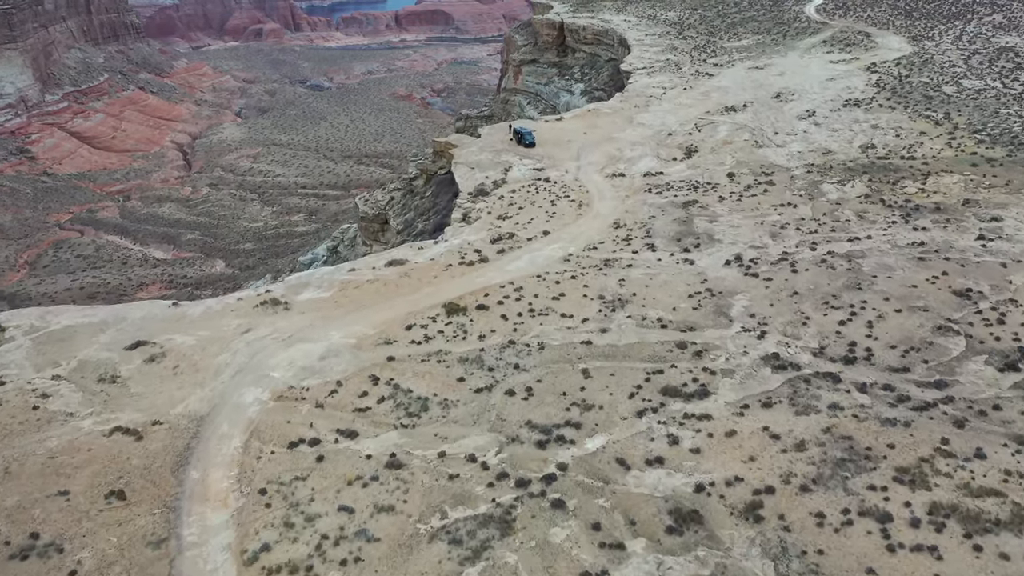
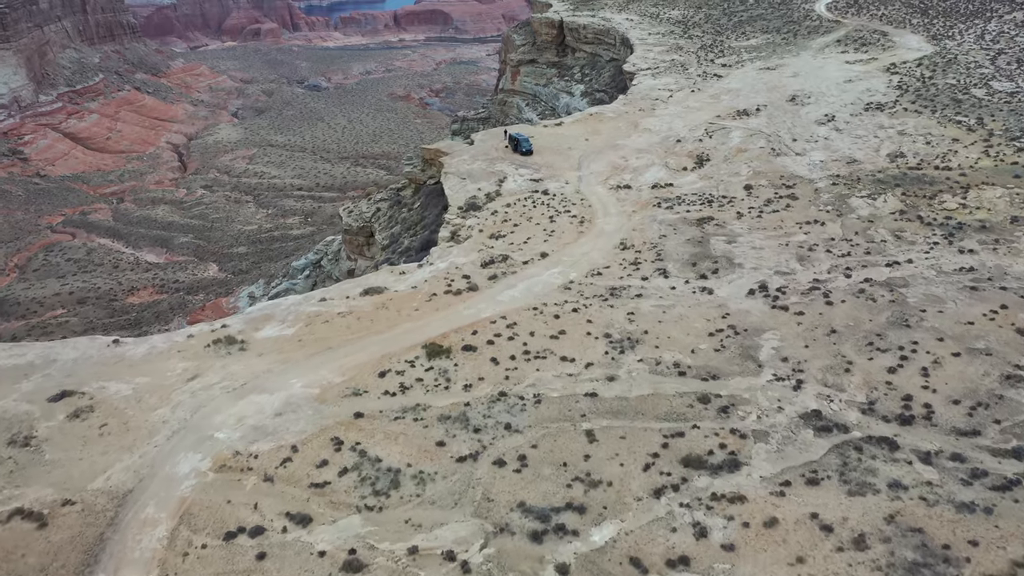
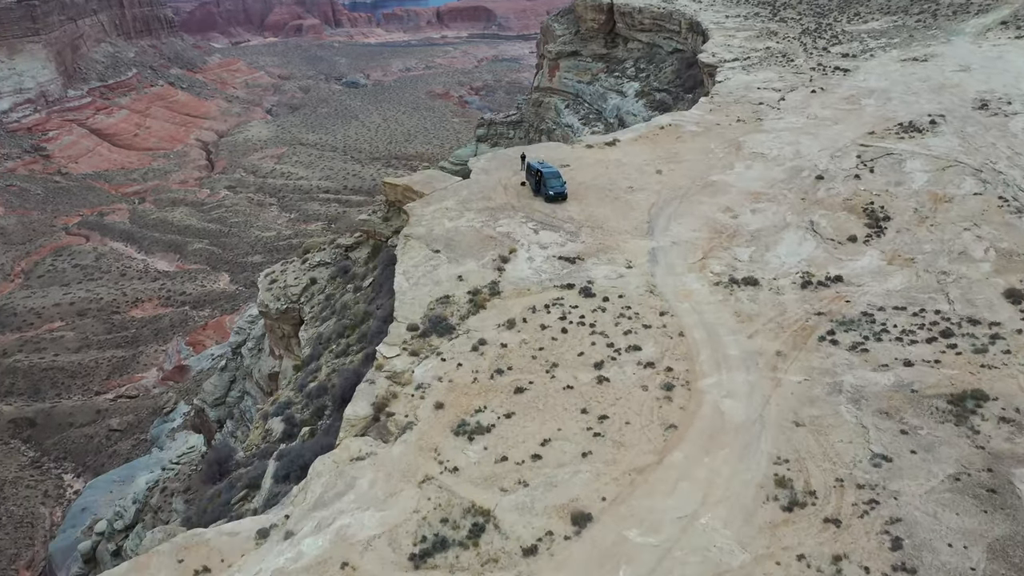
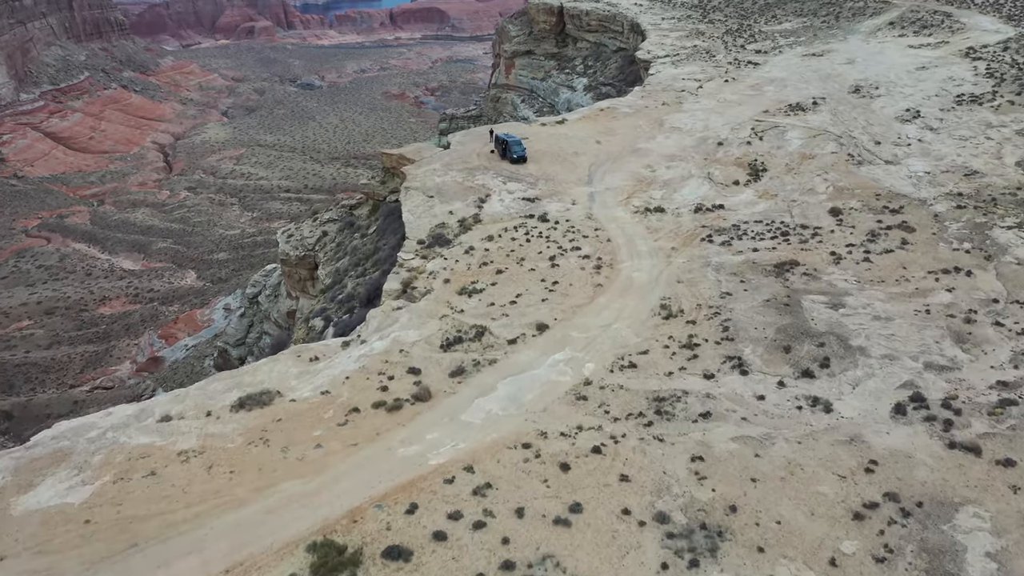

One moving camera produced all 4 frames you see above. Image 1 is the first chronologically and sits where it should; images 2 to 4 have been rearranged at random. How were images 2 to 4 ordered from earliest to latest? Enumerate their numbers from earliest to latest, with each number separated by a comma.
2, 4, 3
